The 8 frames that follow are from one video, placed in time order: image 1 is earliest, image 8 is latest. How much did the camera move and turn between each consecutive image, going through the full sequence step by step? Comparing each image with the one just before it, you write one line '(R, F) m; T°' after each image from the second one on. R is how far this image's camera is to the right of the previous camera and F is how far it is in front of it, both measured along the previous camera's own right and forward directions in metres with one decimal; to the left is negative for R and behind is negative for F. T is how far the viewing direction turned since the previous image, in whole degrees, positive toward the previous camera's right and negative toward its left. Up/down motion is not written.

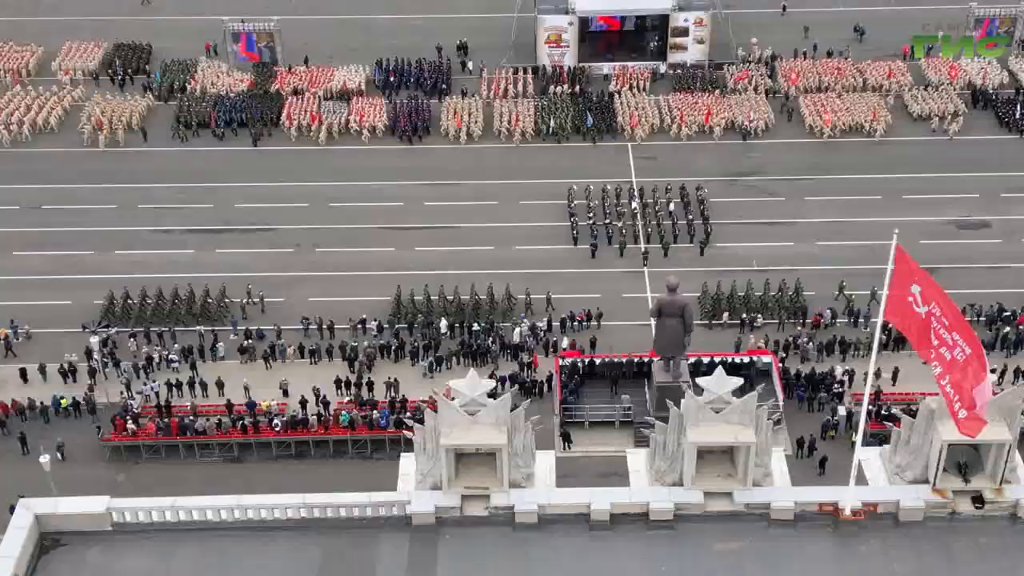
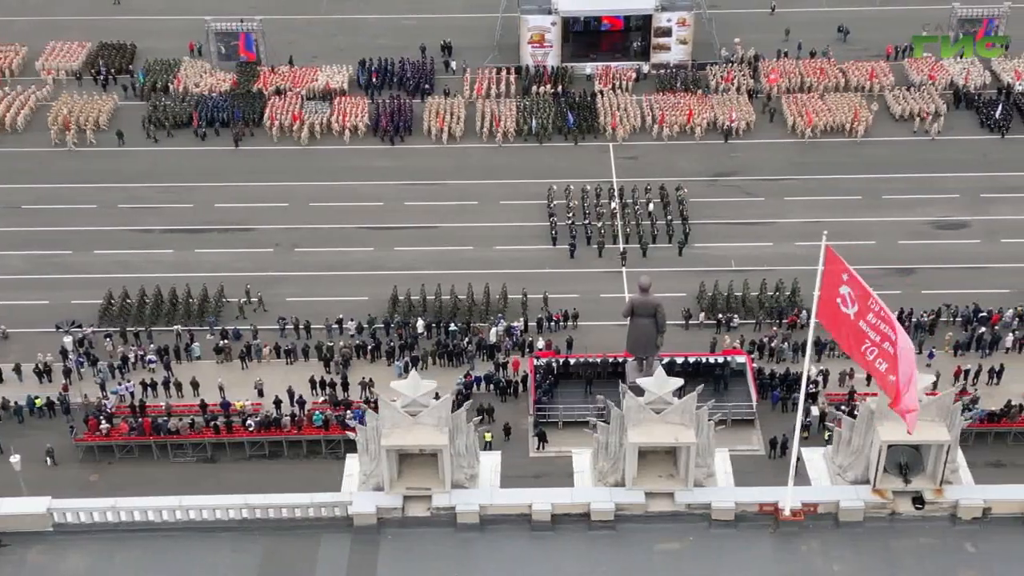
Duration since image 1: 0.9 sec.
(+0.9, 0.0) m; 0°
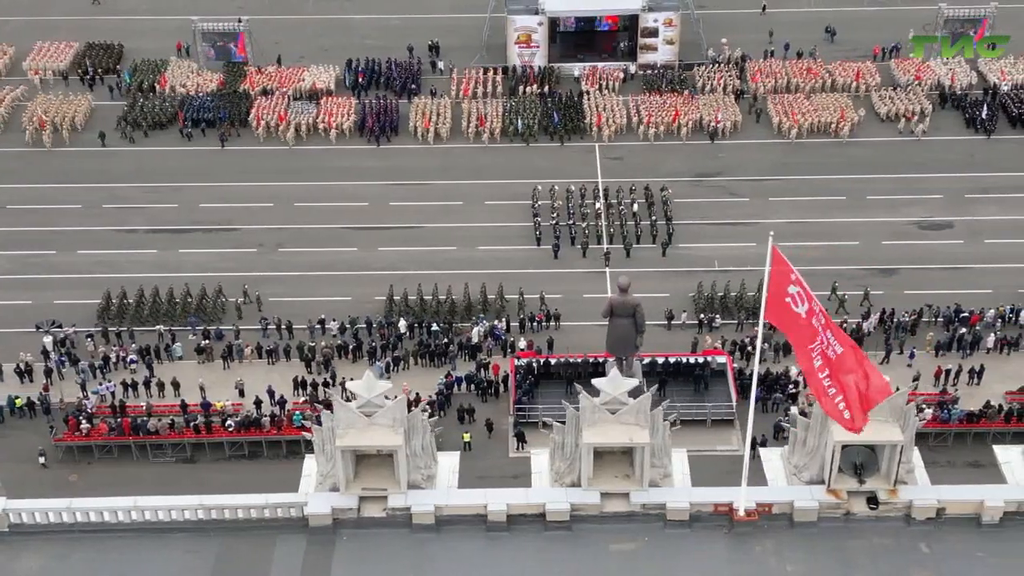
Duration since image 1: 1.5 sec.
(+0.7, 0.0) m; 0°
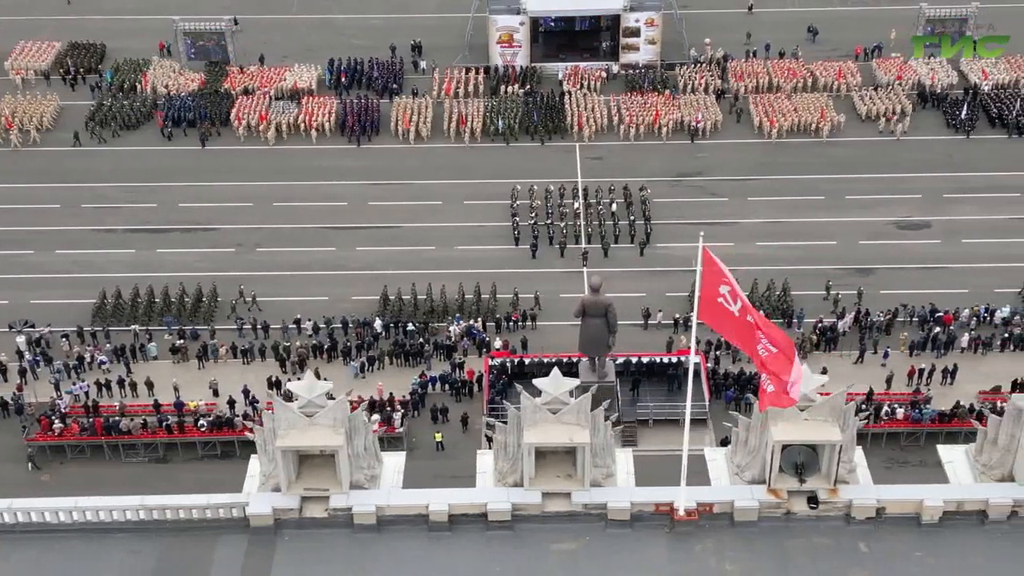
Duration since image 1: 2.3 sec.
(+0.9, 0.0) m; 0°
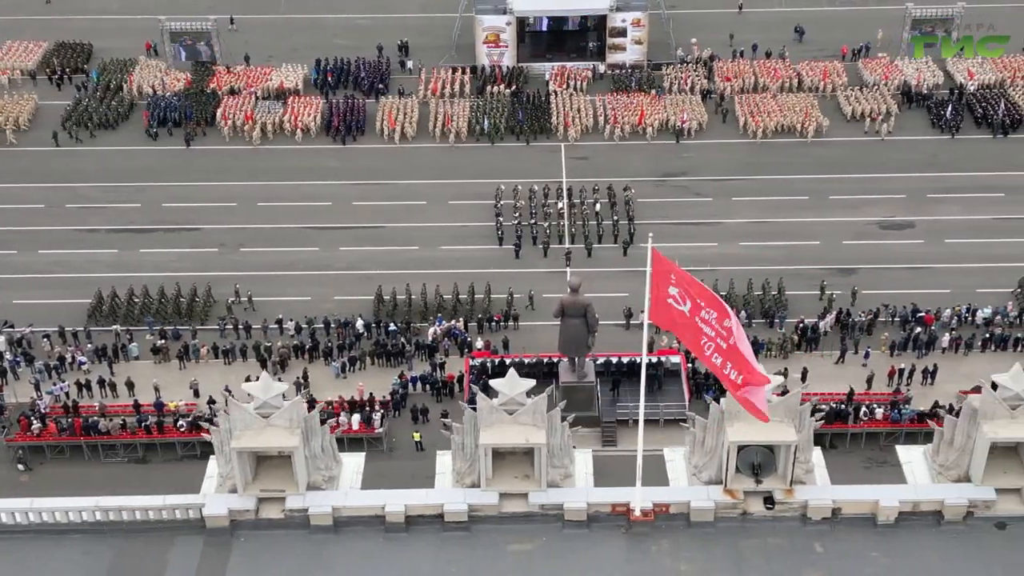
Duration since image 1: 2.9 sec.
(+0.6, 0.0) m; 0°
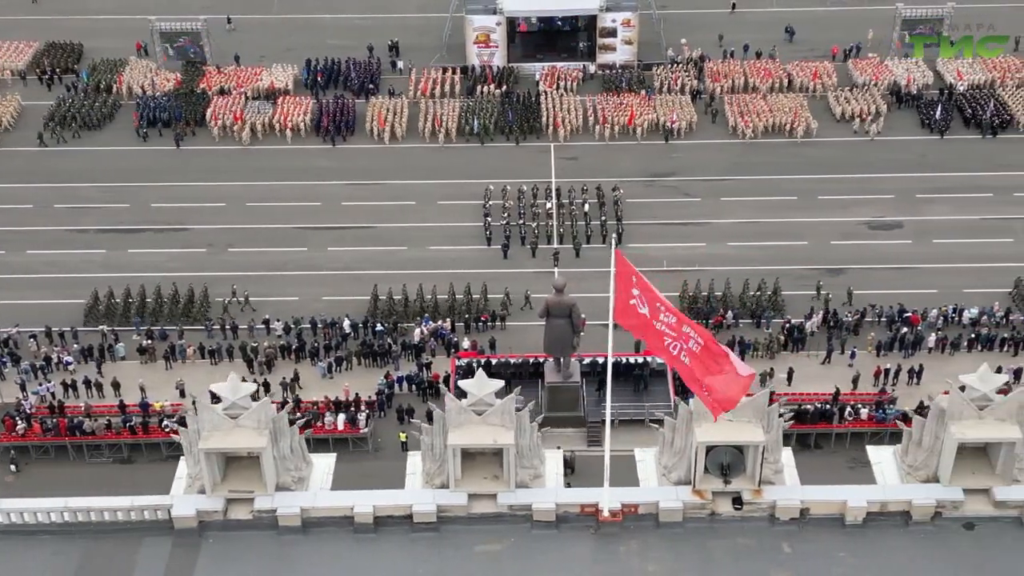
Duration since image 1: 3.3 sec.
(+0.5, 0.0) m; 0°
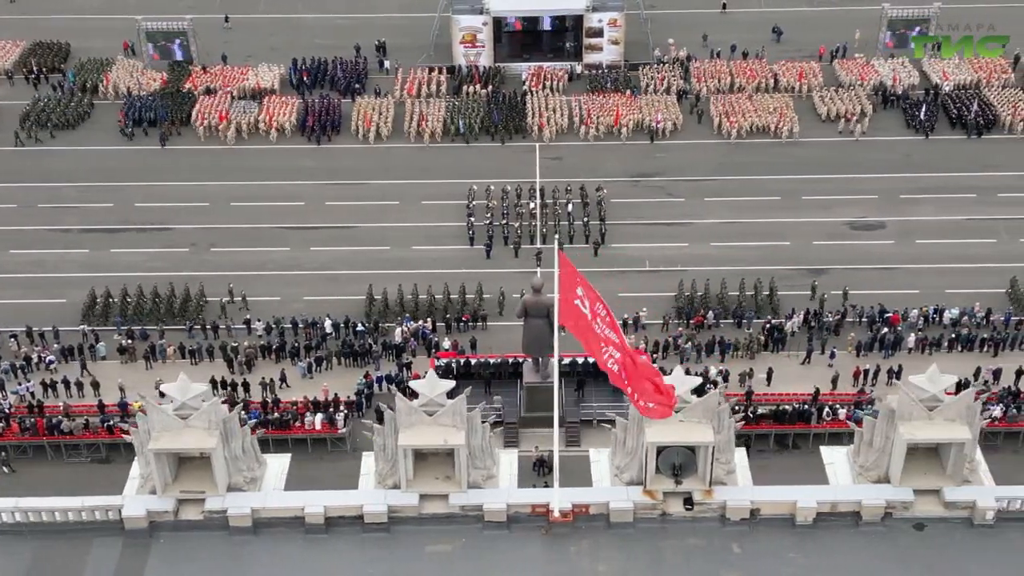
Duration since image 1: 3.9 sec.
(+0.7, 0.0) m; 0°
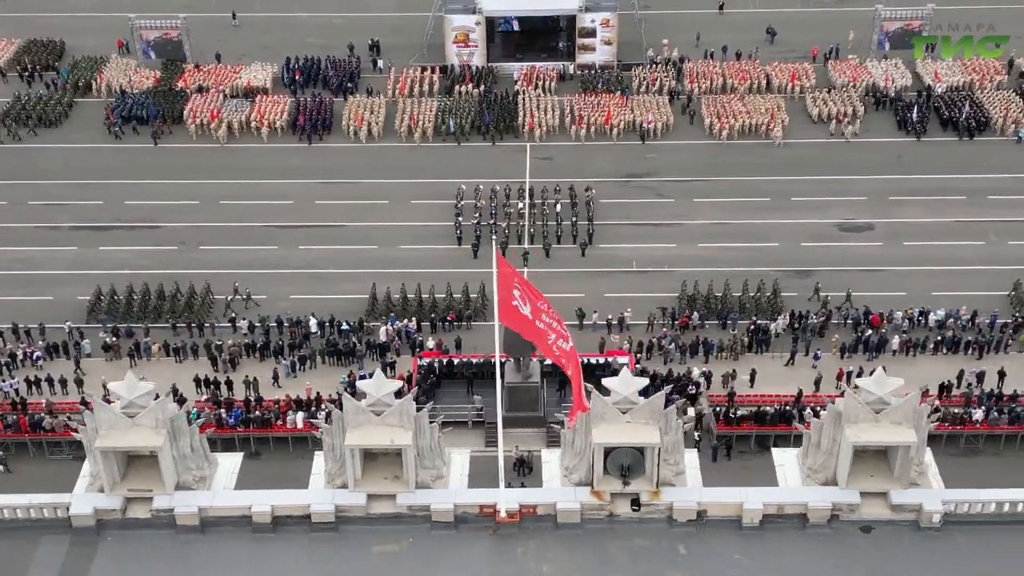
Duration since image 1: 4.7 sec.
(+0.9, 0.0) m; 0°
